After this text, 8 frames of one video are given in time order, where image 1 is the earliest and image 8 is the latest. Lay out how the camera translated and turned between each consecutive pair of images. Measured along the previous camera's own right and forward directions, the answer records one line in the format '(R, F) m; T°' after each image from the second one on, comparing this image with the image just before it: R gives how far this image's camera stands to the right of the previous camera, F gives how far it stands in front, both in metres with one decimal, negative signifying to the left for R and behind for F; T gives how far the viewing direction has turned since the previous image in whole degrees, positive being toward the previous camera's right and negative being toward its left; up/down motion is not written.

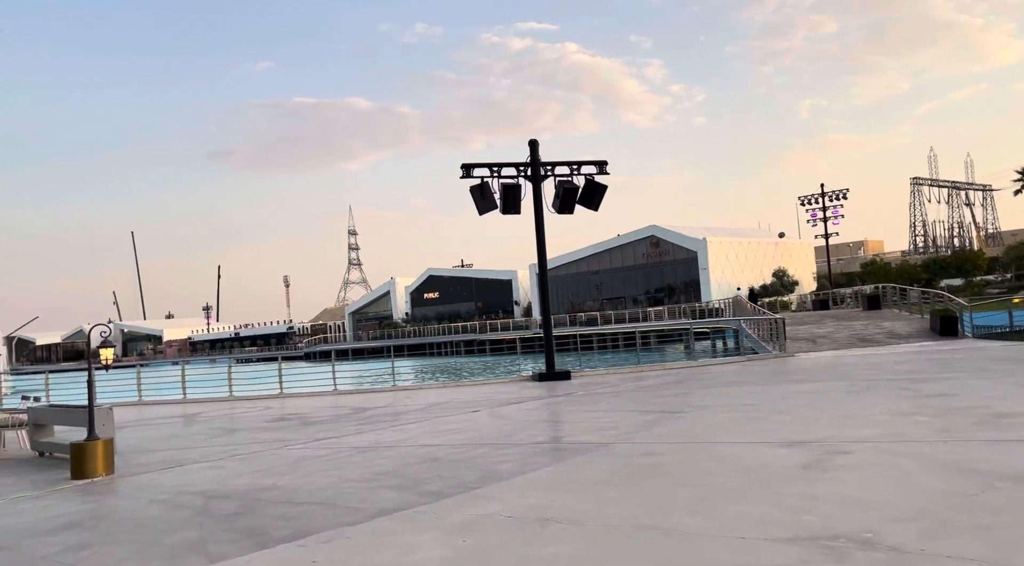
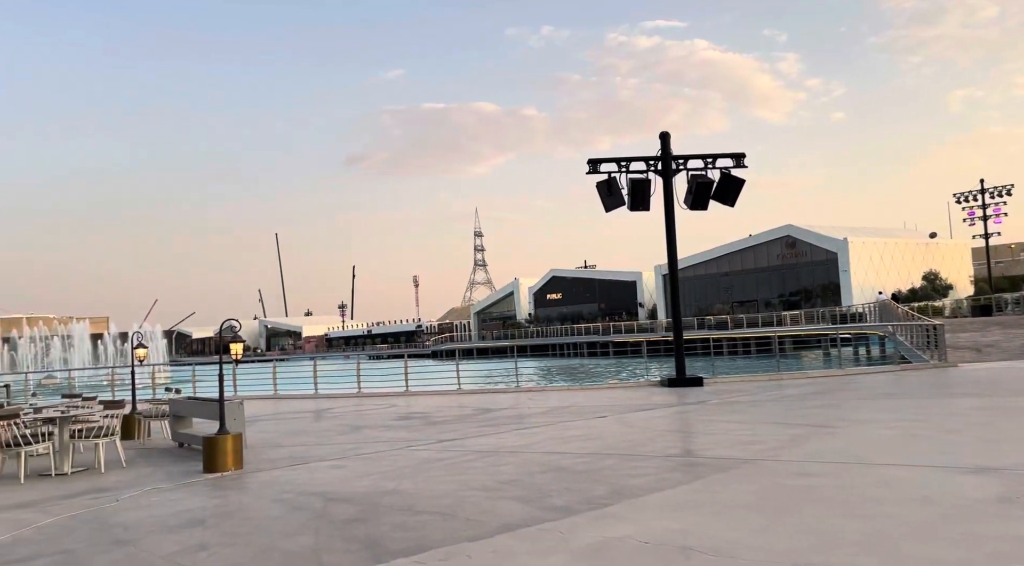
(-0.1, +0.6) m; -8°
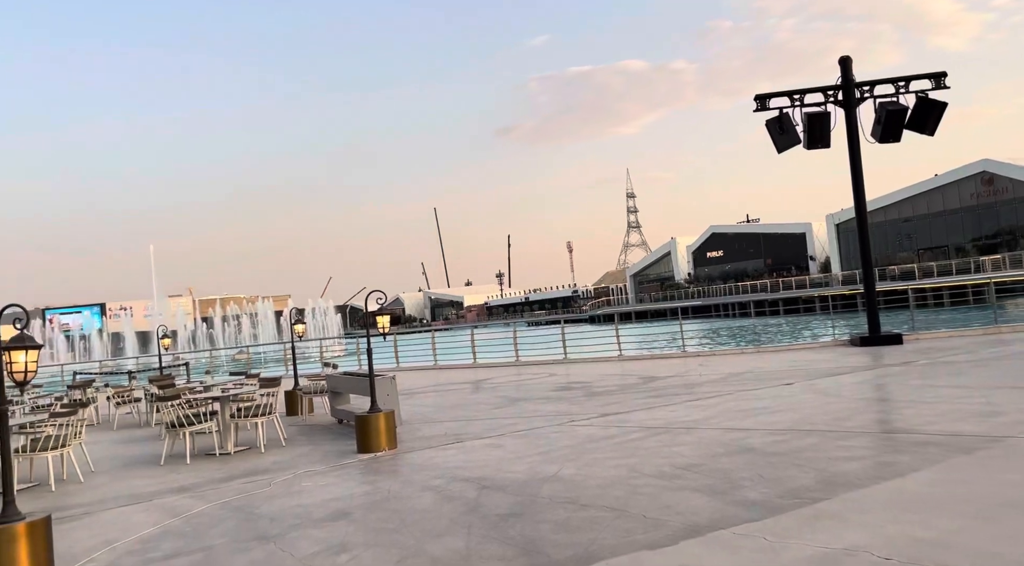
(-0.1, +1.2) m; -10°
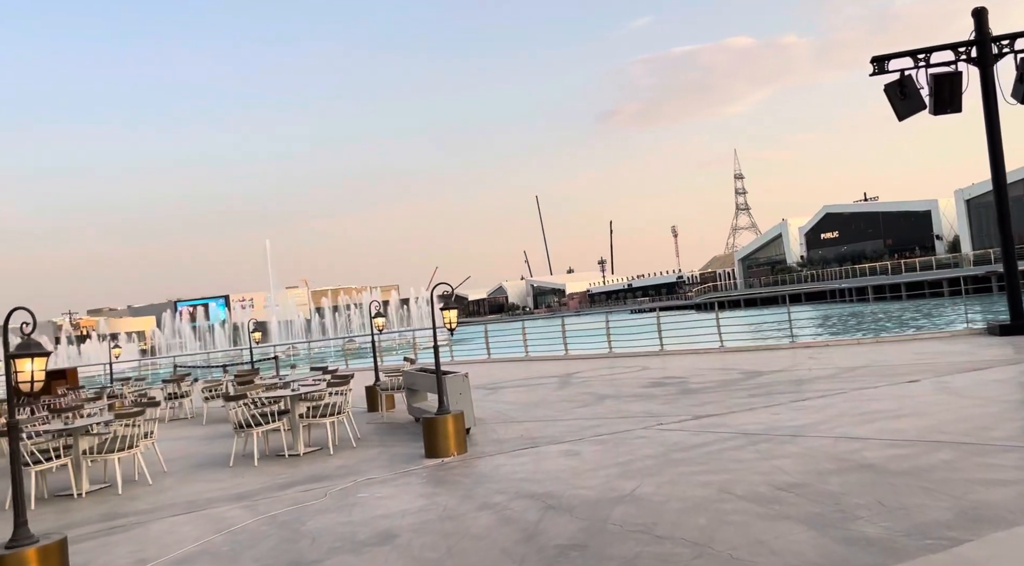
(+0.3, +1.0) m; -7°
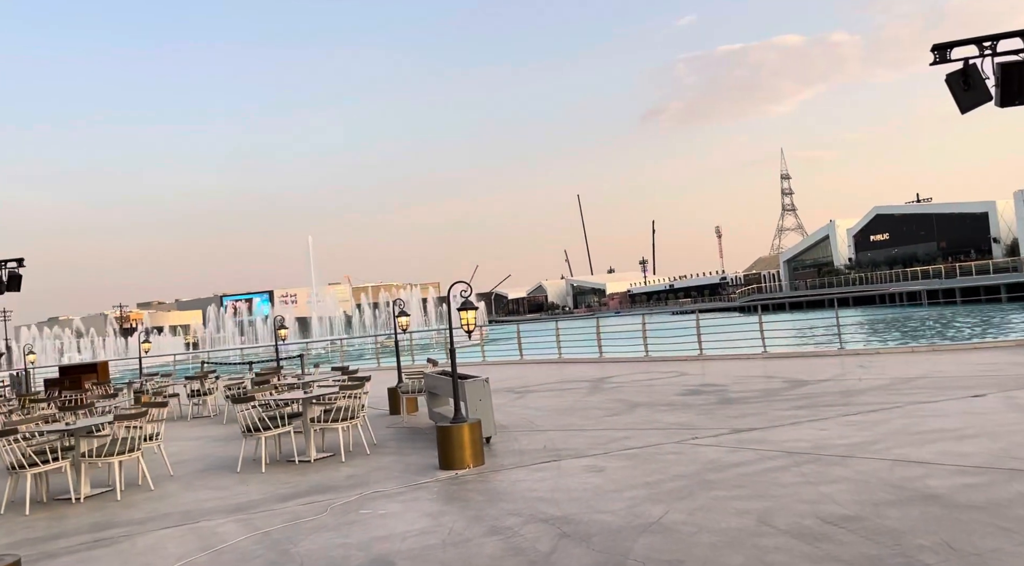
(+0.2, +0.8) m; -3°
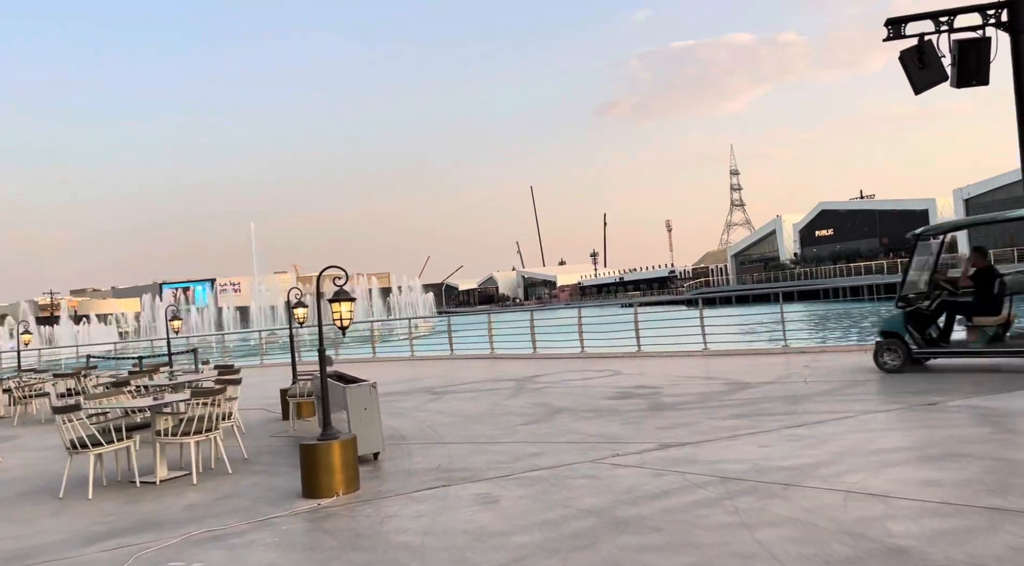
(+0.6, +1.7) m; +3°
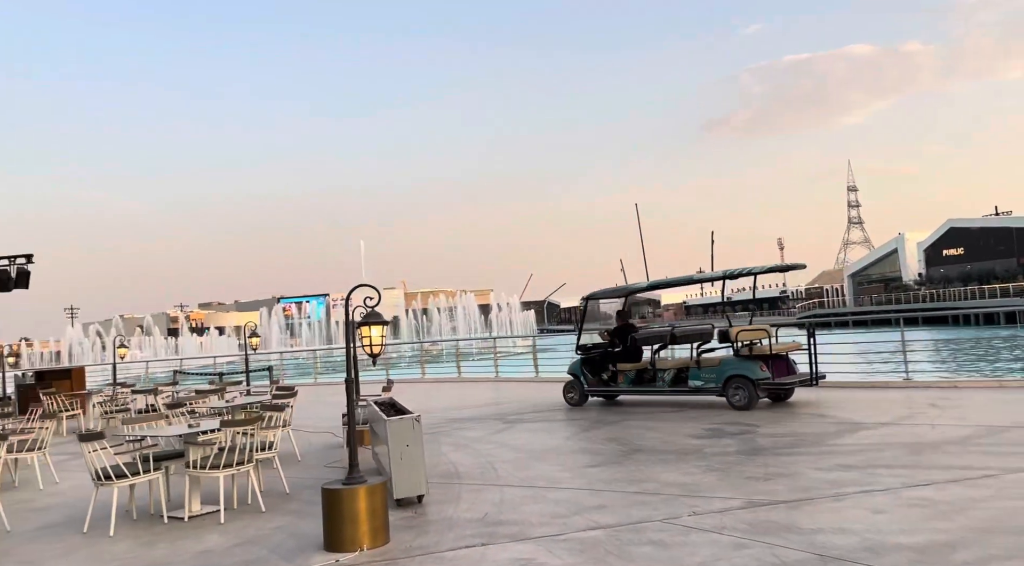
(+0.4, +1.2) m; -7°
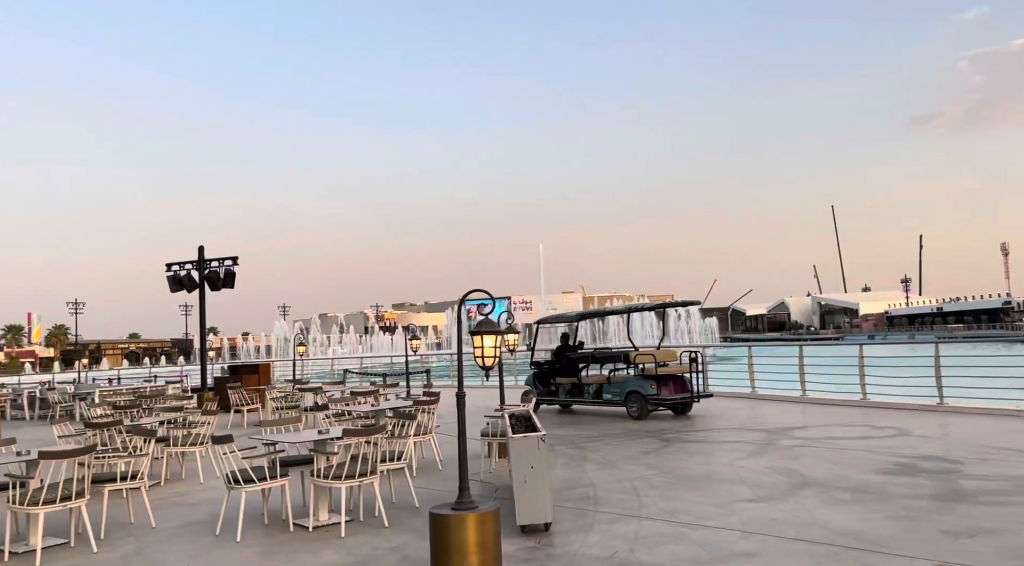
(+0.4, +0.8) m; -12°
